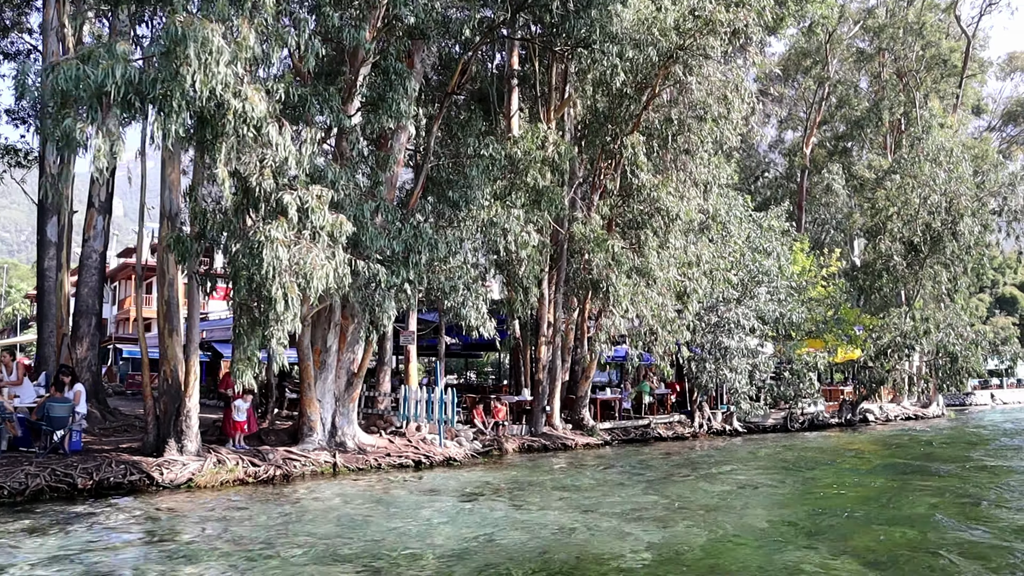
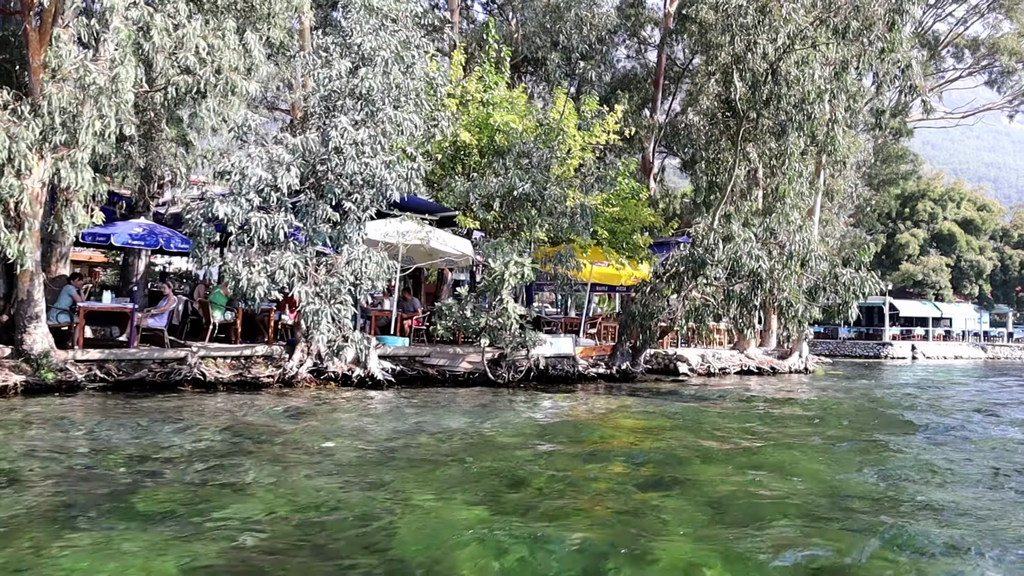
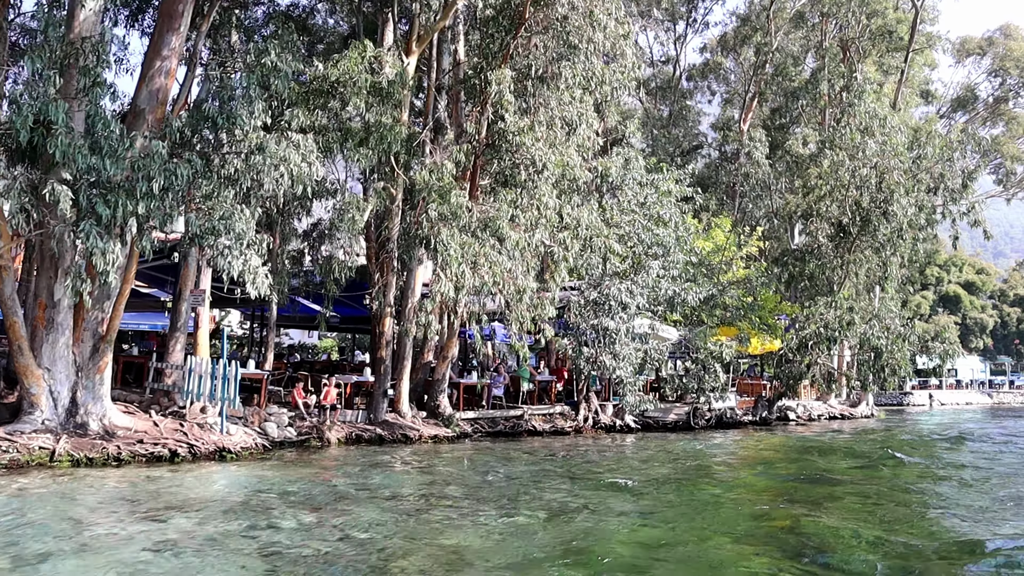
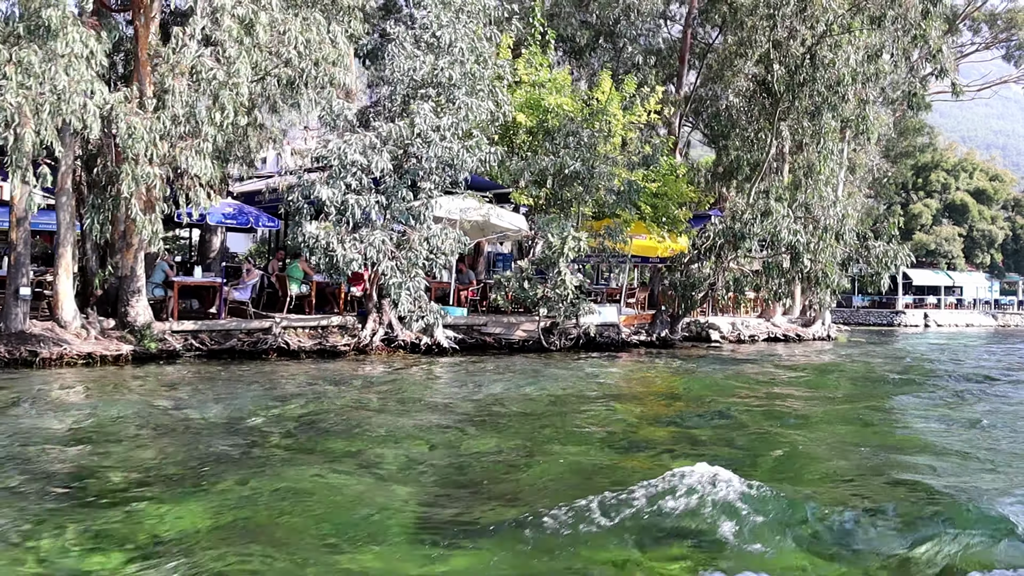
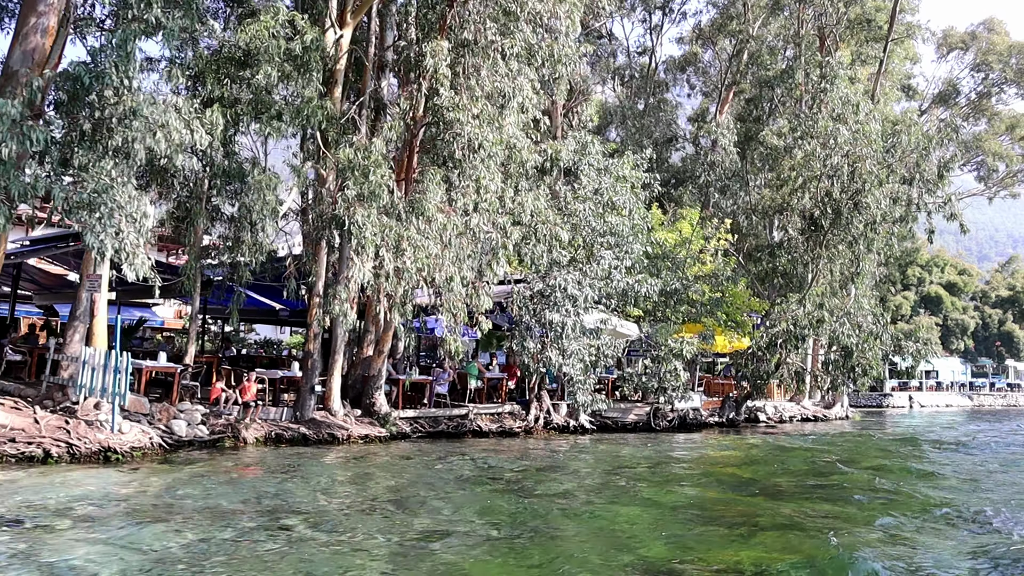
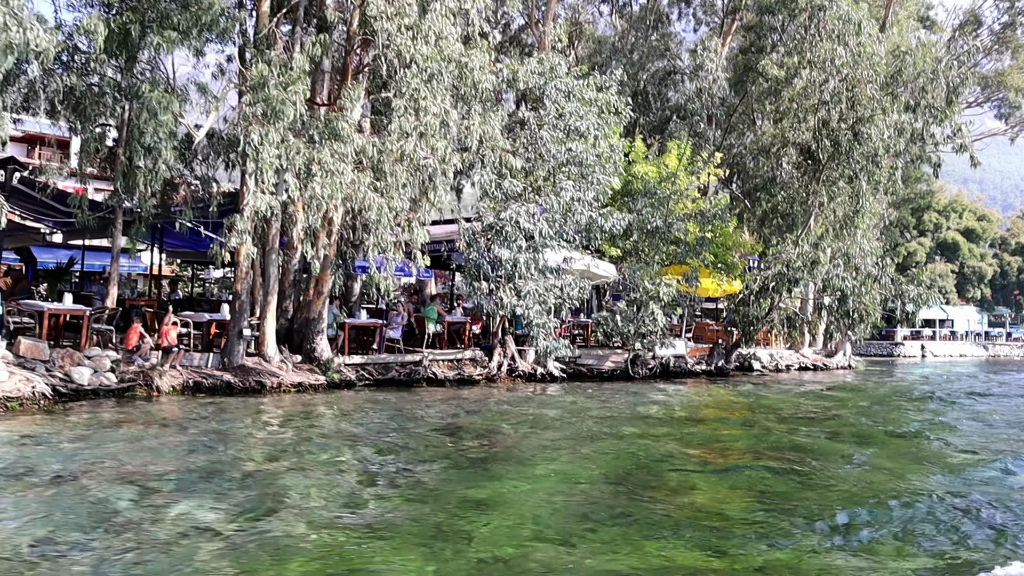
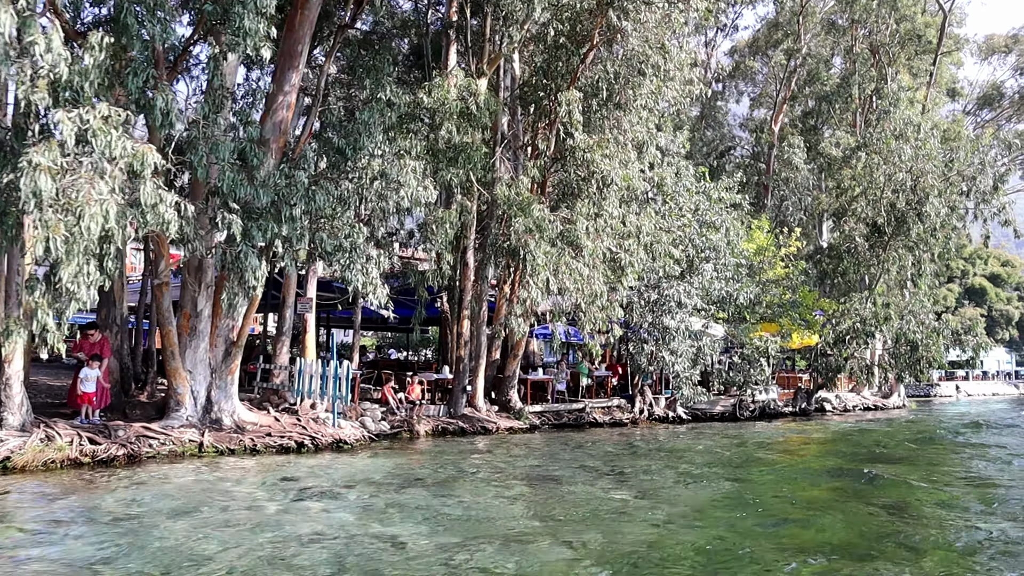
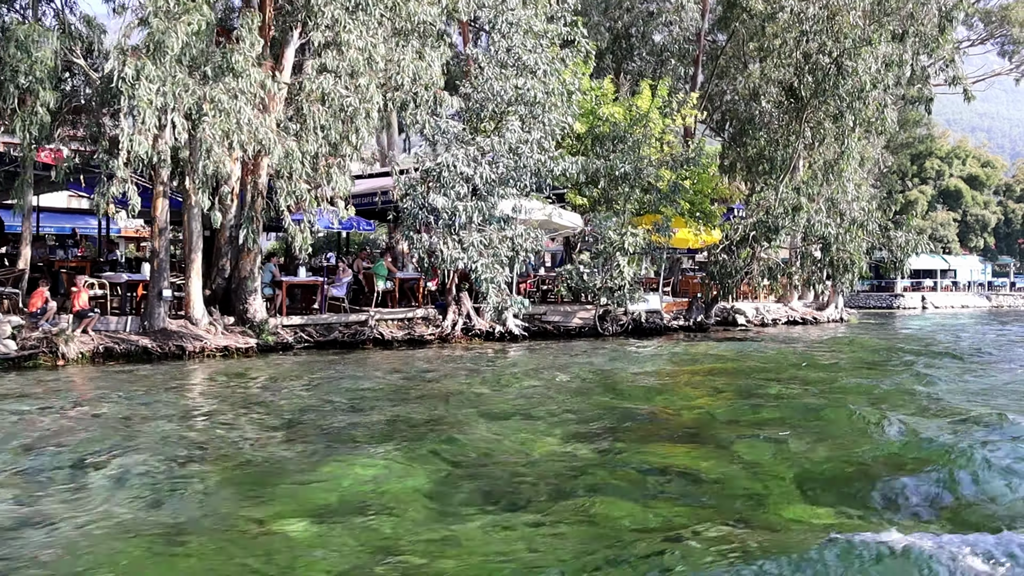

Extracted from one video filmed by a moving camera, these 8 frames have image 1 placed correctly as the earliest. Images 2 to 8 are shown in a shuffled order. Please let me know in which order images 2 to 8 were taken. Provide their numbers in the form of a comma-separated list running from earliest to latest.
7, 3, 5, 6, 8, 4, 2
